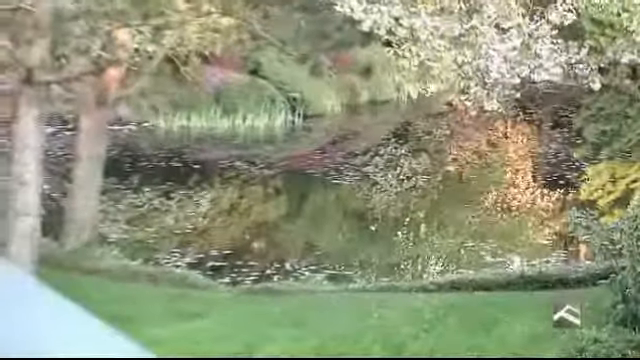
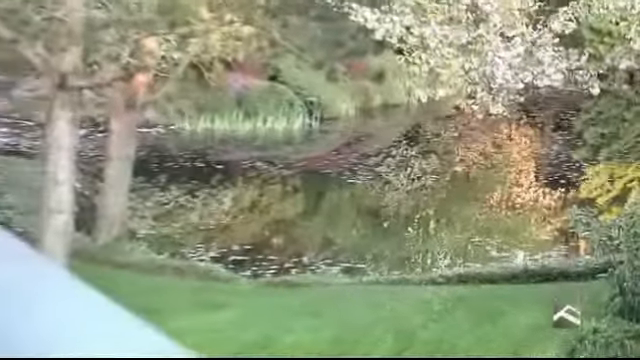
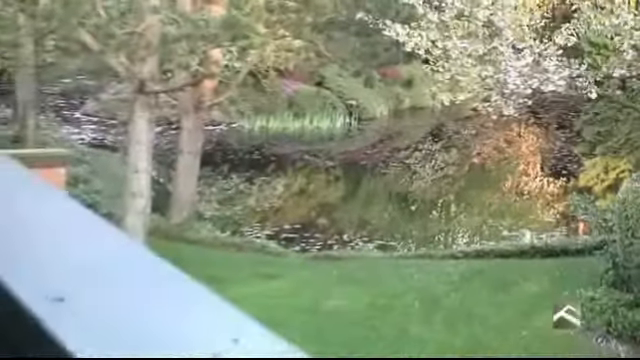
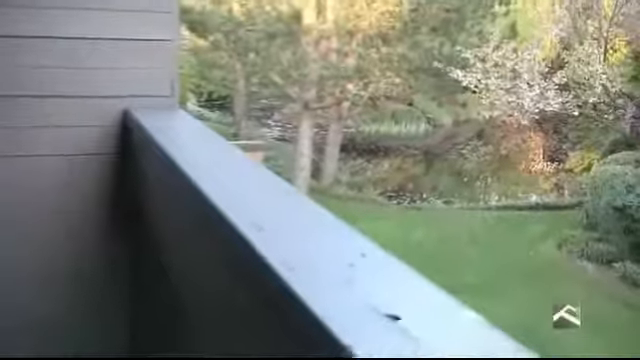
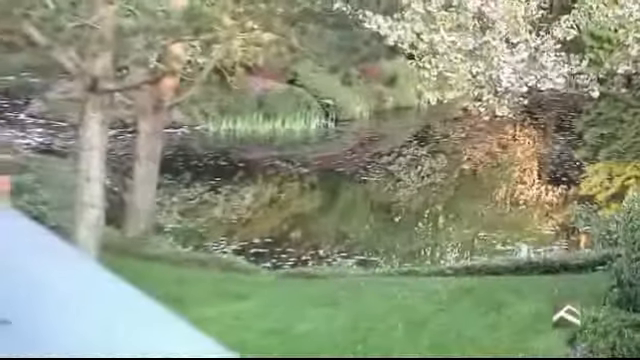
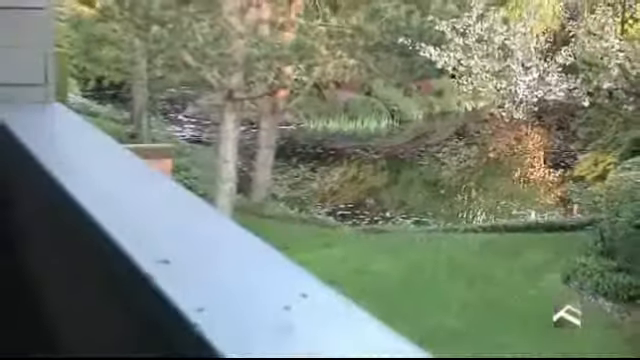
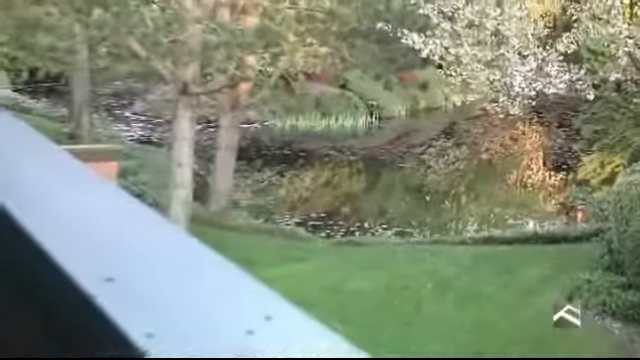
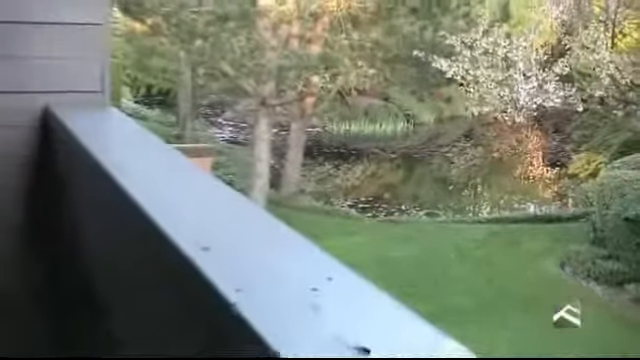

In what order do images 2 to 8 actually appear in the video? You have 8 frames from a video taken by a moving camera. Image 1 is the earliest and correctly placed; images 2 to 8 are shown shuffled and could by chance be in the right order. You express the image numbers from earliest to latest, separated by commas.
2, 5, 3, 7, 6, 8, 4
